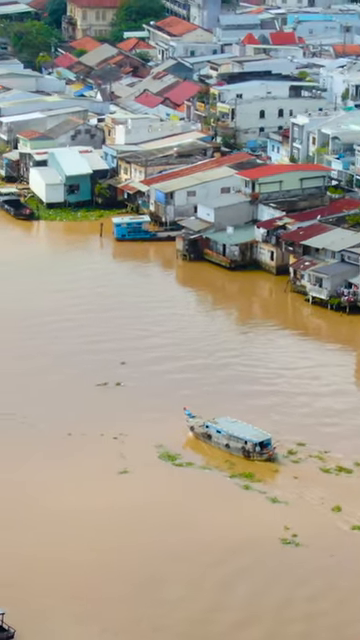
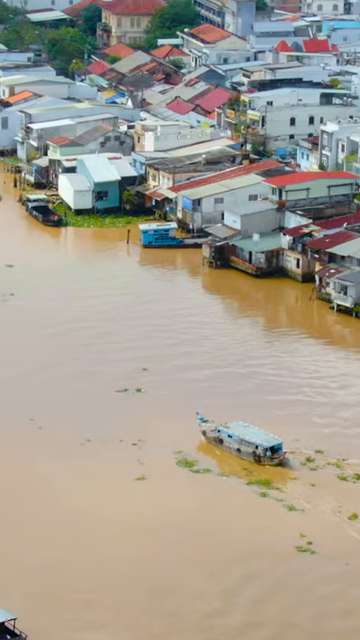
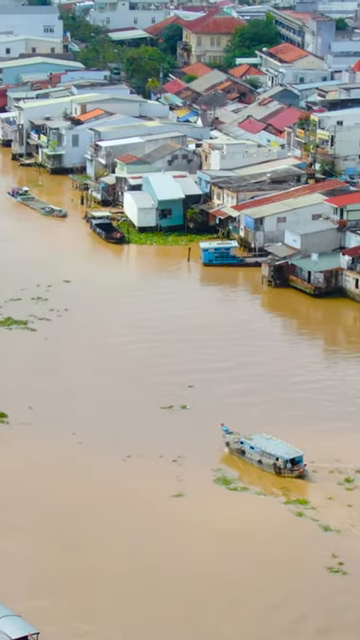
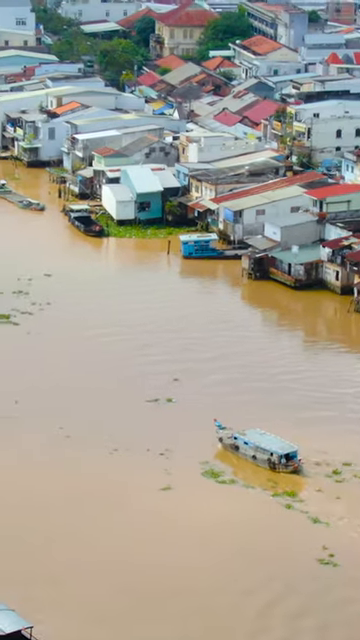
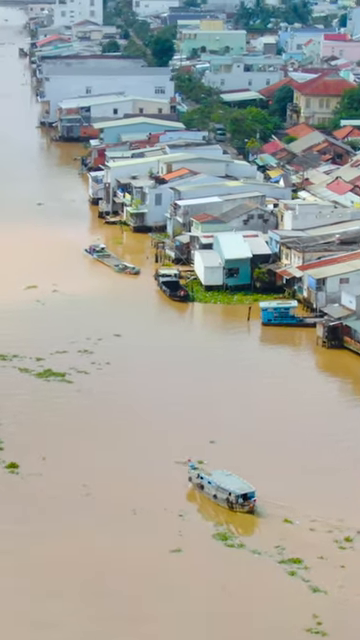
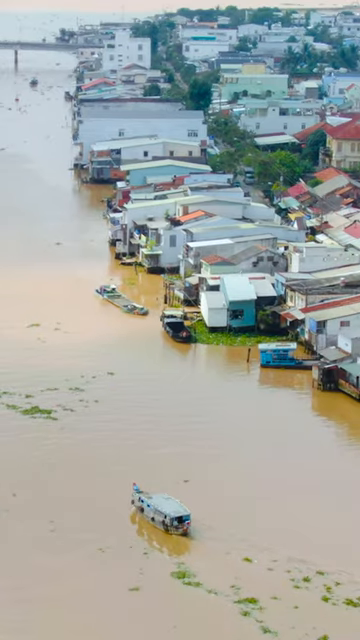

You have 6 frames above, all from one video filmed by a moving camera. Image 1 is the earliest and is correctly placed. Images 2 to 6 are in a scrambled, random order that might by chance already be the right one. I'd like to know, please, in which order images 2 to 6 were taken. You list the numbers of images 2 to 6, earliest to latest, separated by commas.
2, 4, 3, 5, 6
